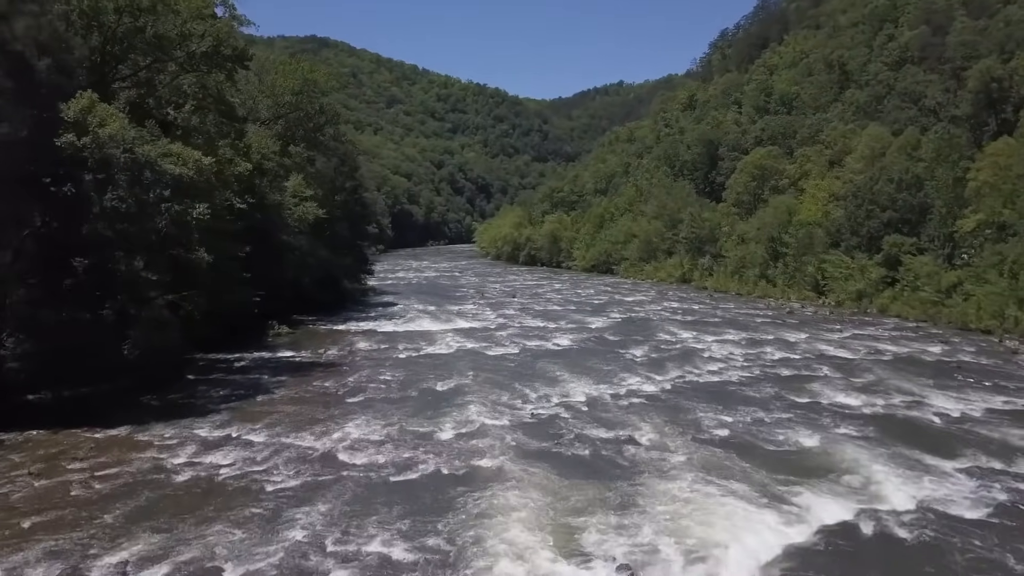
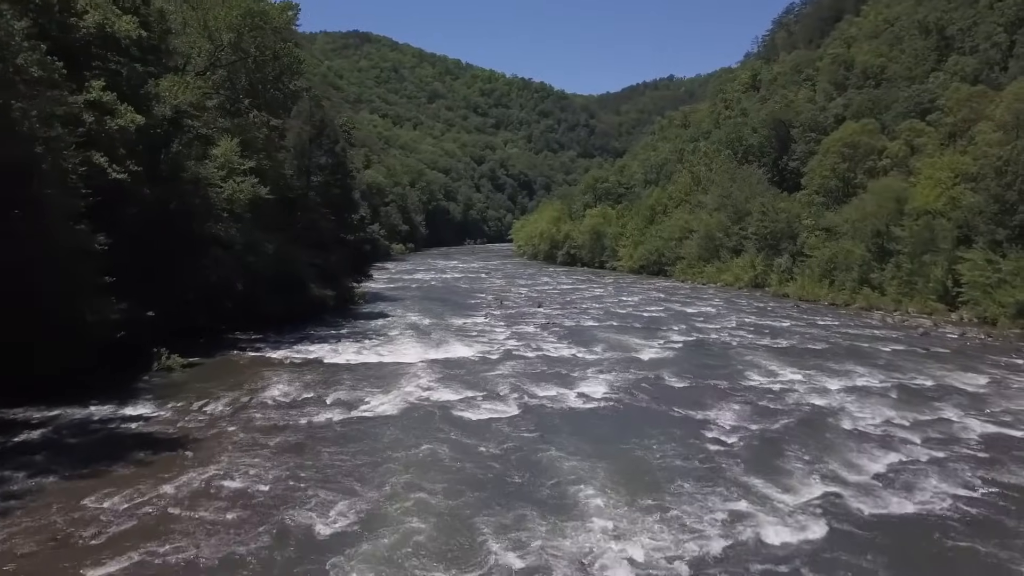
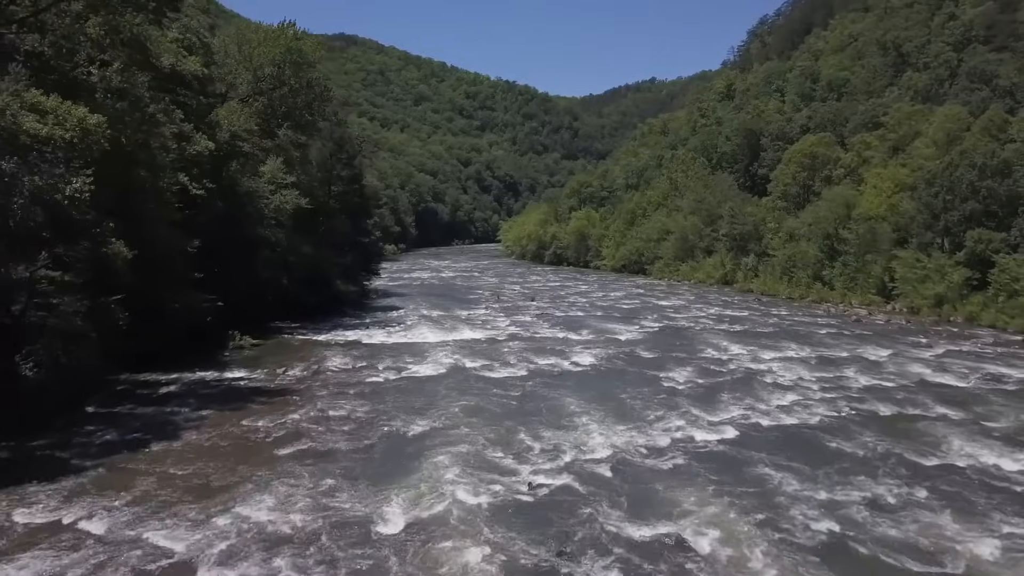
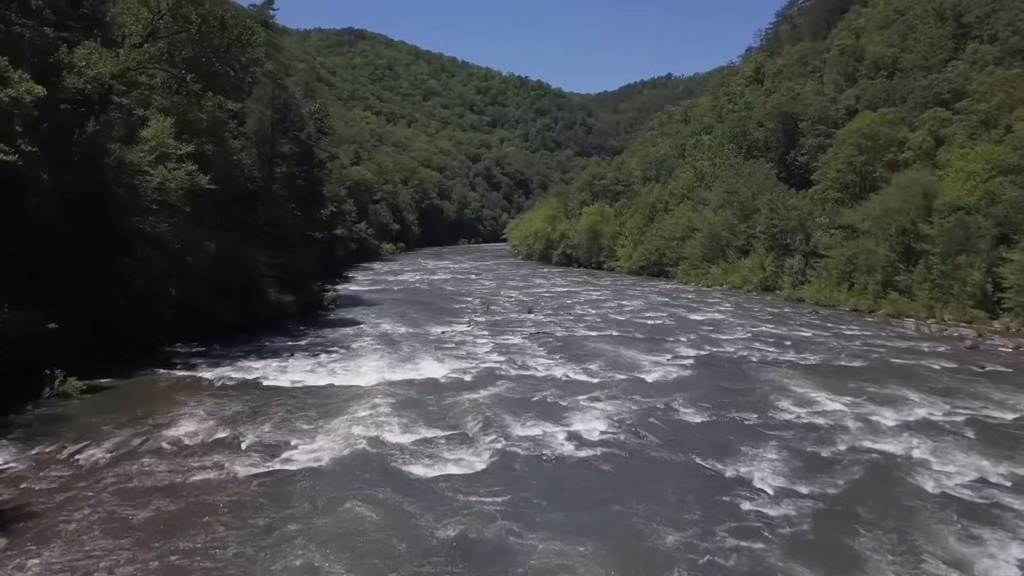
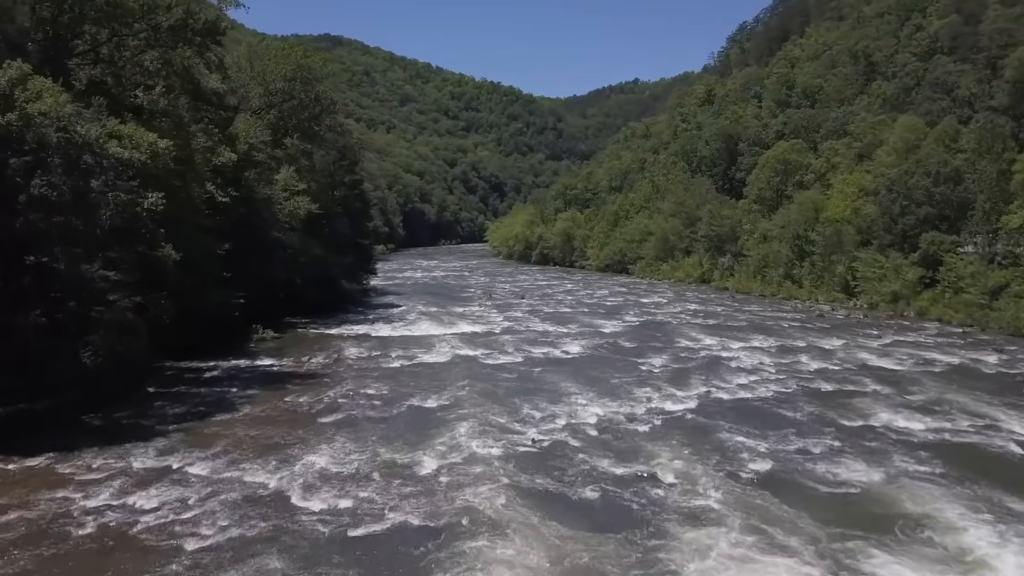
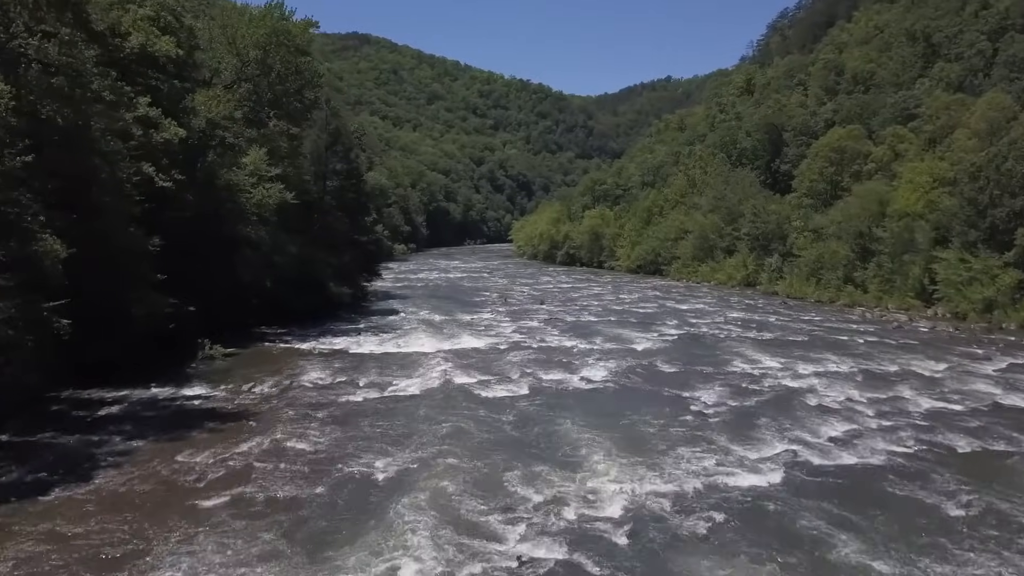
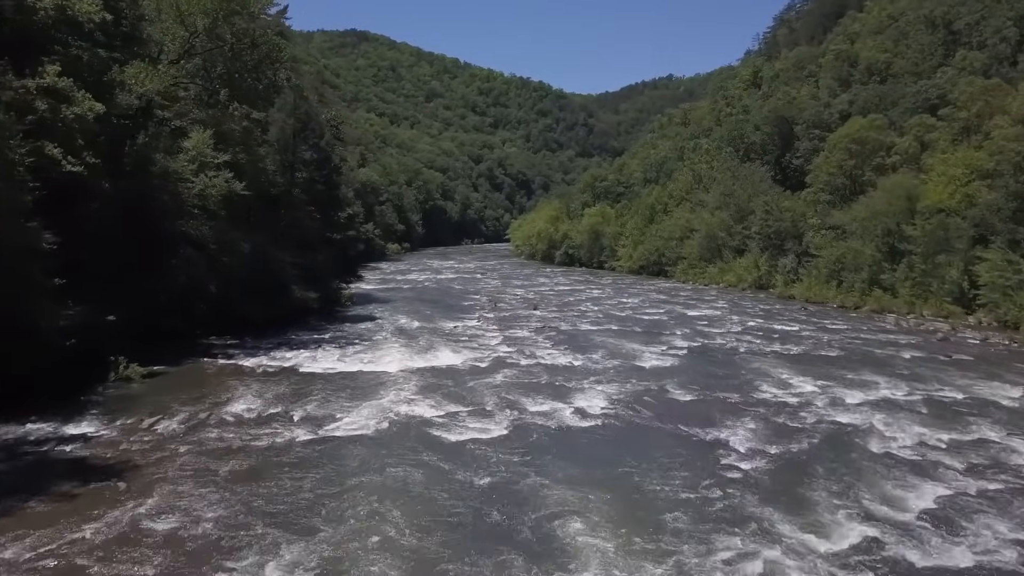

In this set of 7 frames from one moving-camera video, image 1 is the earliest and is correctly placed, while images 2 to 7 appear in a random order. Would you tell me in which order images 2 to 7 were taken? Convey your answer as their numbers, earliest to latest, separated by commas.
5, 3, 6, 2, 7, 4
